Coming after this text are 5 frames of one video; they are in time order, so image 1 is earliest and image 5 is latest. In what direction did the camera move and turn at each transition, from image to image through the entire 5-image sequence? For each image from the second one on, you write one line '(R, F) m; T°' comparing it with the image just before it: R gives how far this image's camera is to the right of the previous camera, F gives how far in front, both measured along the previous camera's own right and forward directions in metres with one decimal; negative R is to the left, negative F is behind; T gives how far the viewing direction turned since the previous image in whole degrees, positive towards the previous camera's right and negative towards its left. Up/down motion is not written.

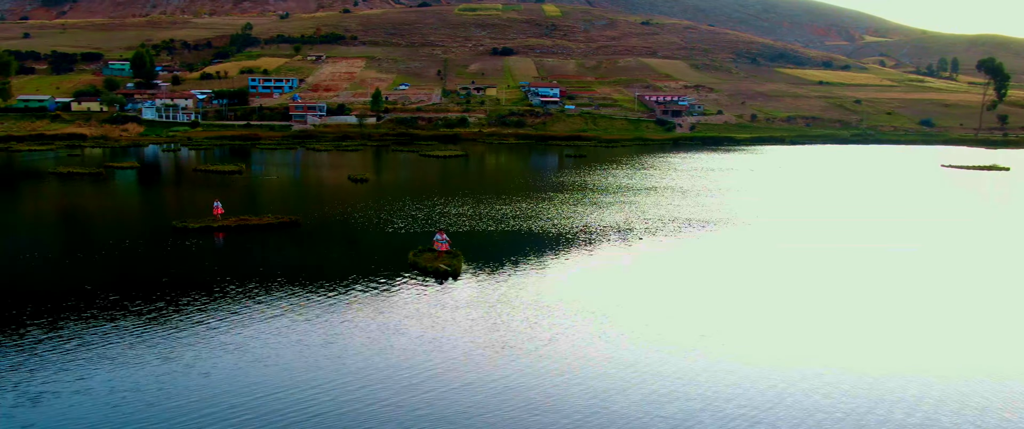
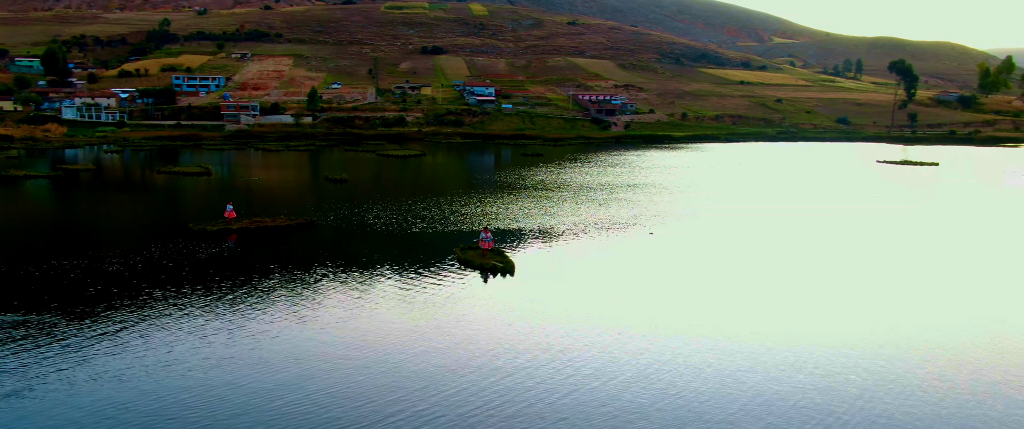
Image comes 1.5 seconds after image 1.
(-3.2, -0.5) m; +6°
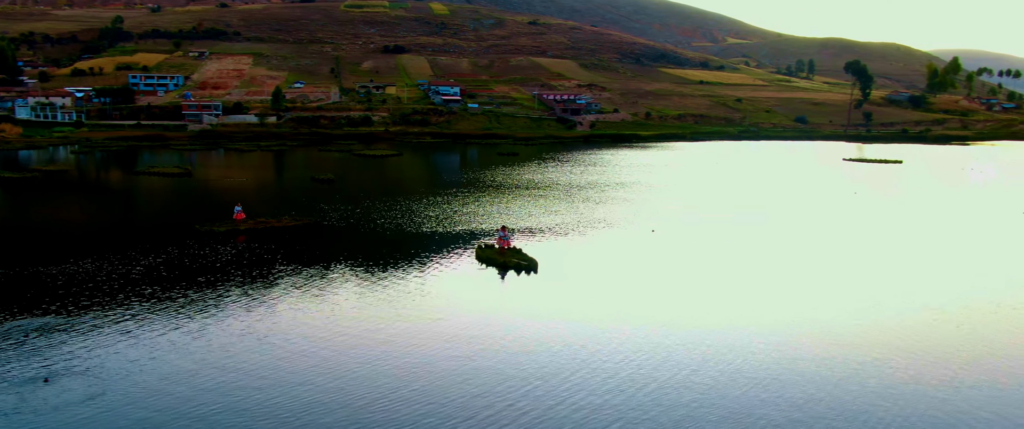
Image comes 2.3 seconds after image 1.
(-1.6, -0.3) m; +3°
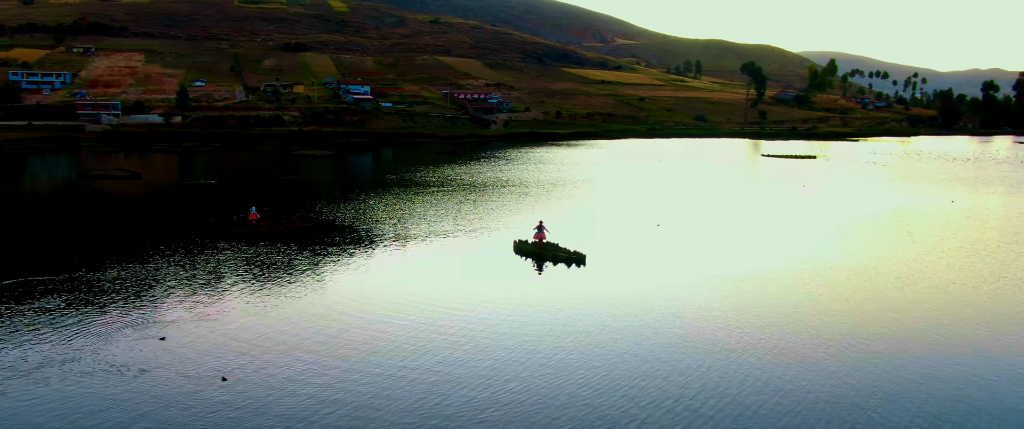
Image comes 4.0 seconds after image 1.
(-4.0, -0.6) m; +8°
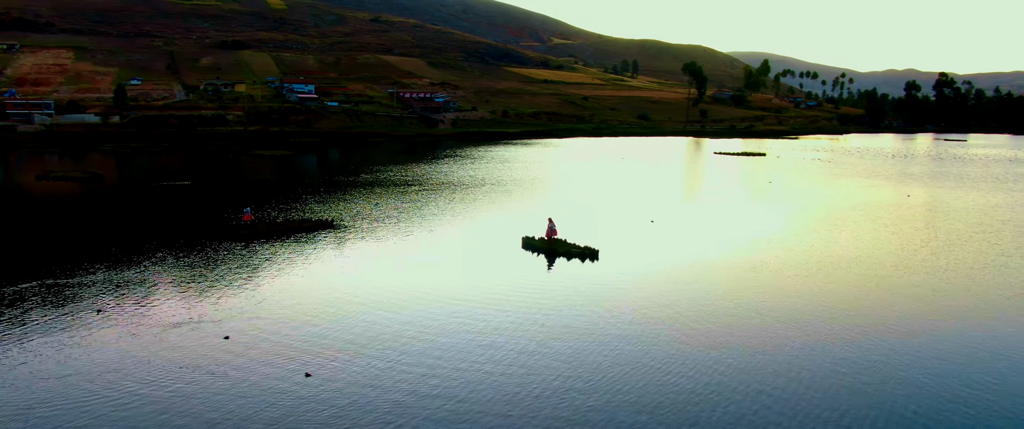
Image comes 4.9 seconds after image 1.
(-2.1, -0.4) m; +5°
